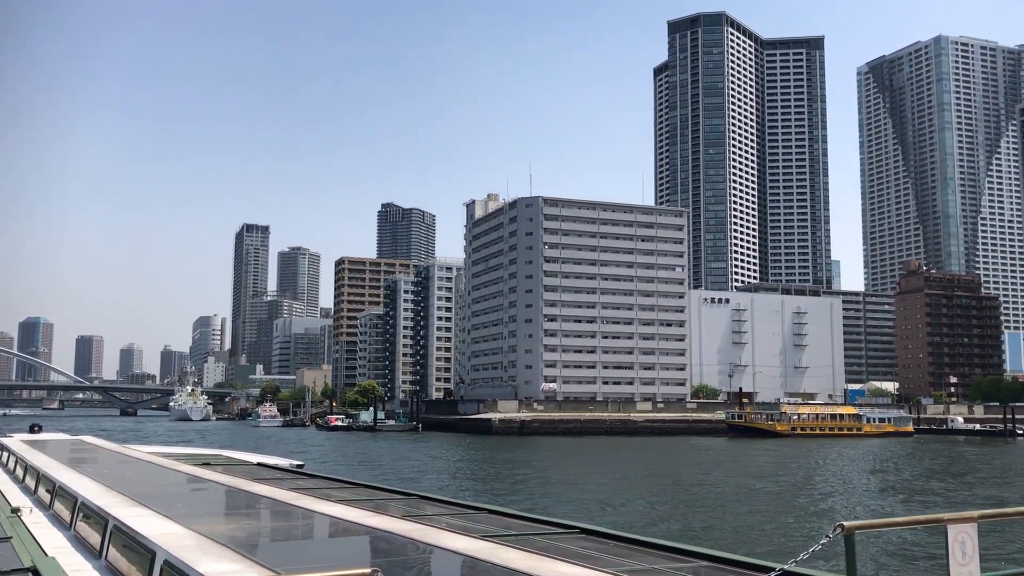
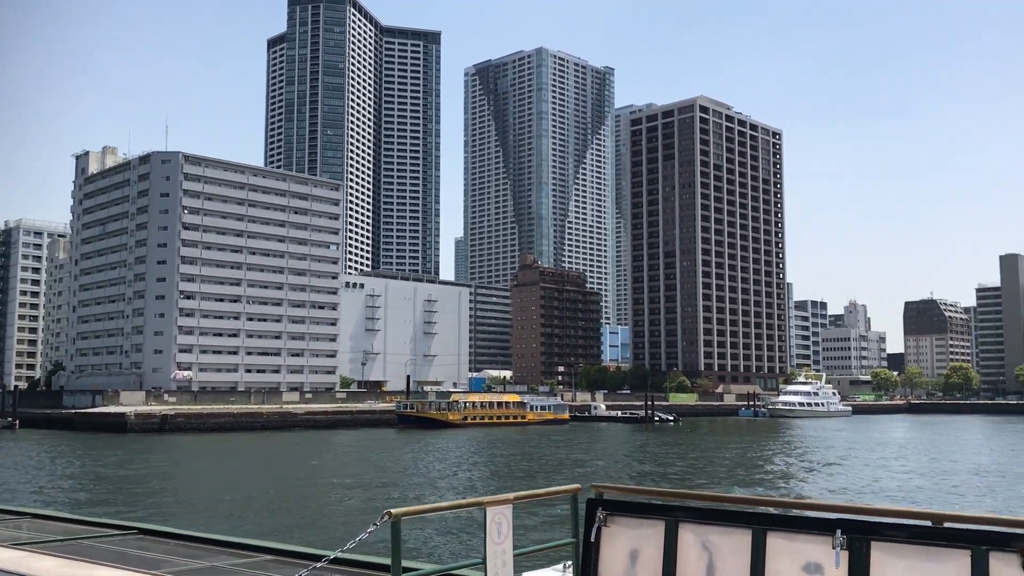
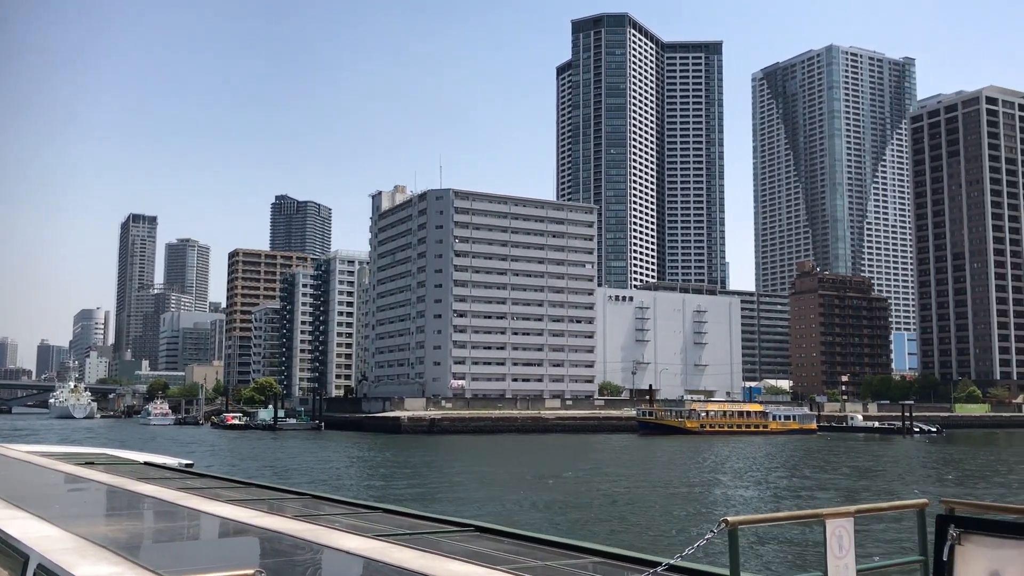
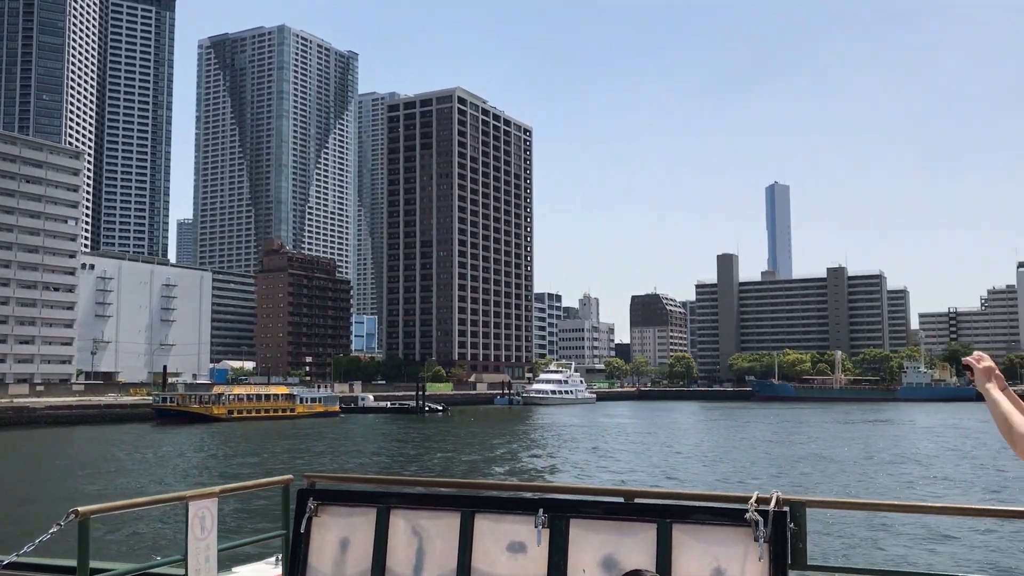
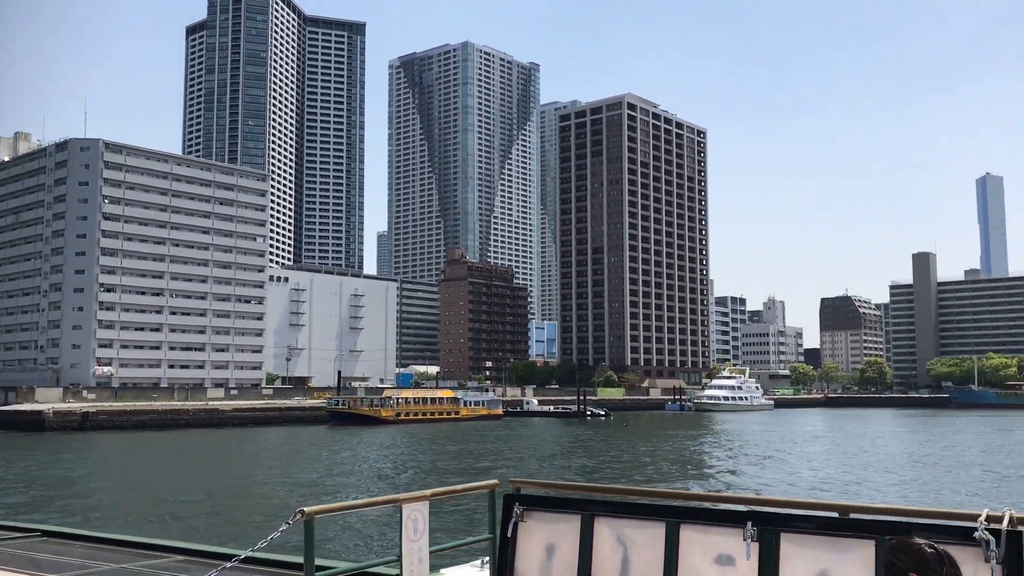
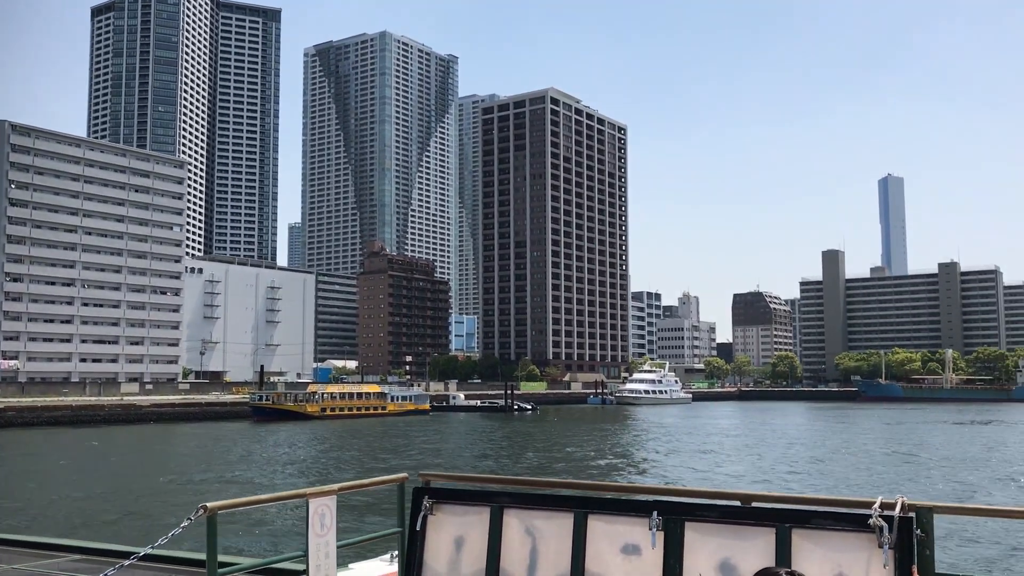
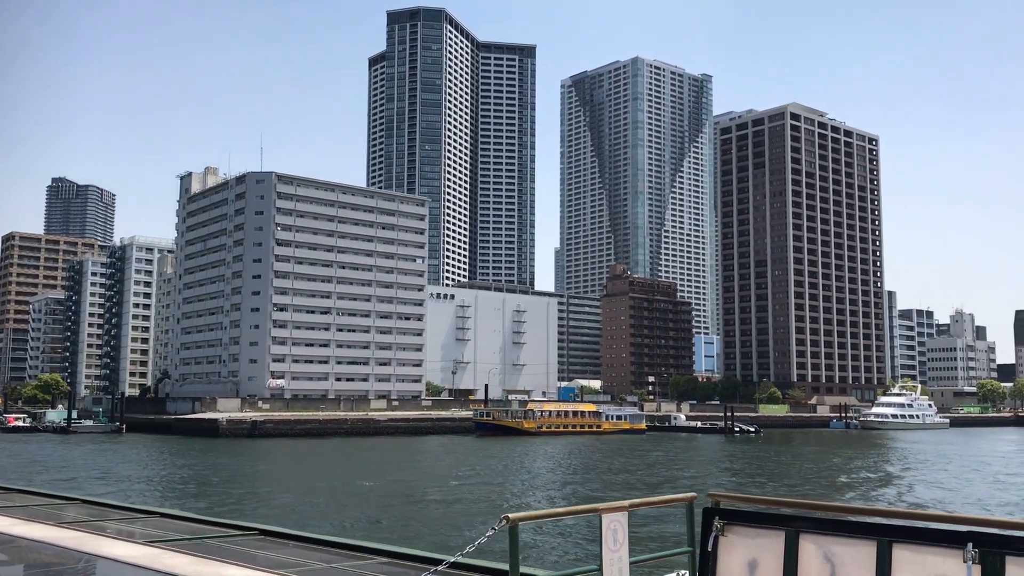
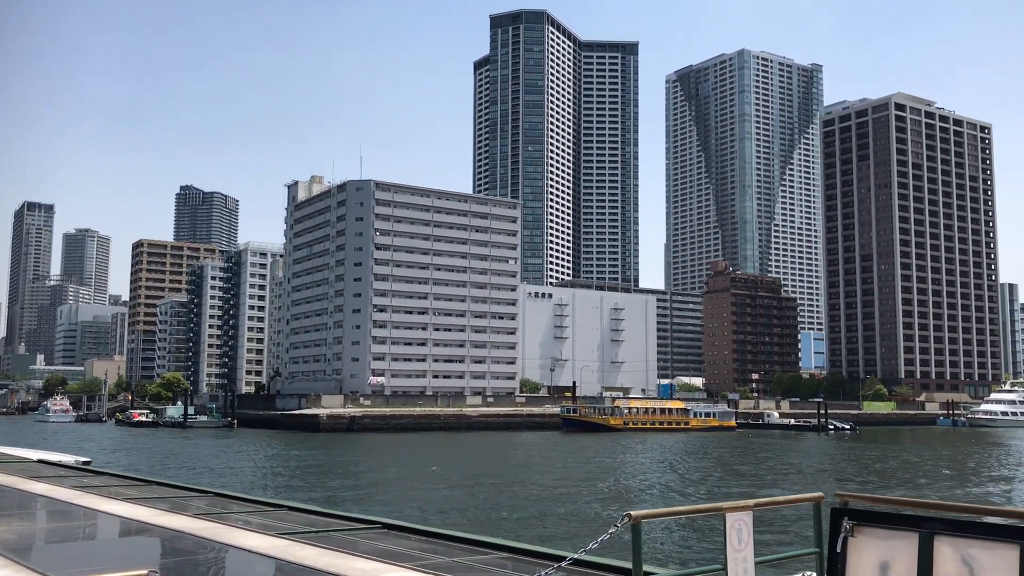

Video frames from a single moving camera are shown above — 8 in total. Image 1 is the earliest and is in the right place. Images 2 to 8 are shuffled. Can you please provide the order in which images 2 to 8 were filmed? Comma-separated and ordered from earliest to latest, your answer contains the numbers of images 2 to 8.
3, 8, 7, 2, 5, 6, 4
